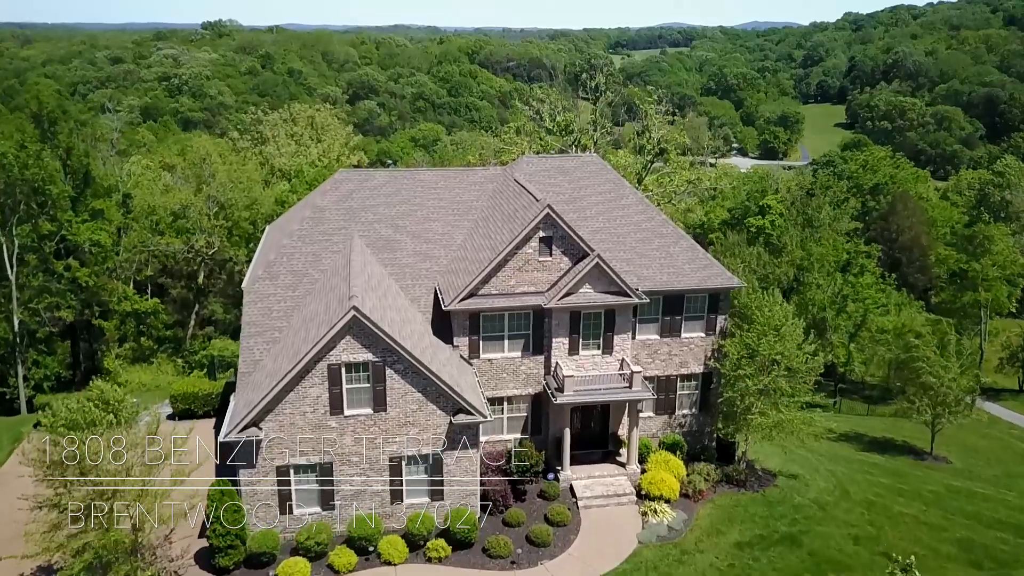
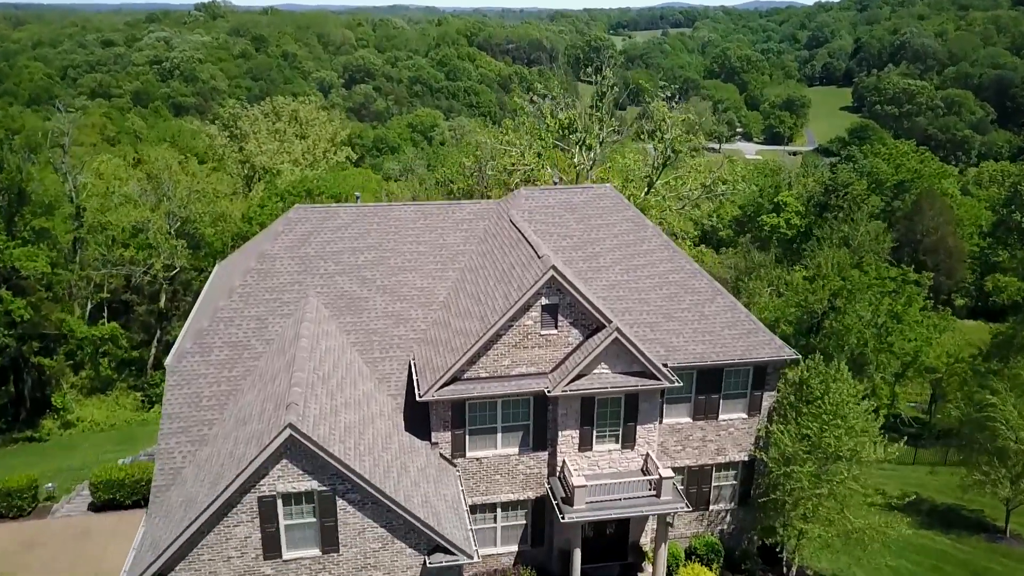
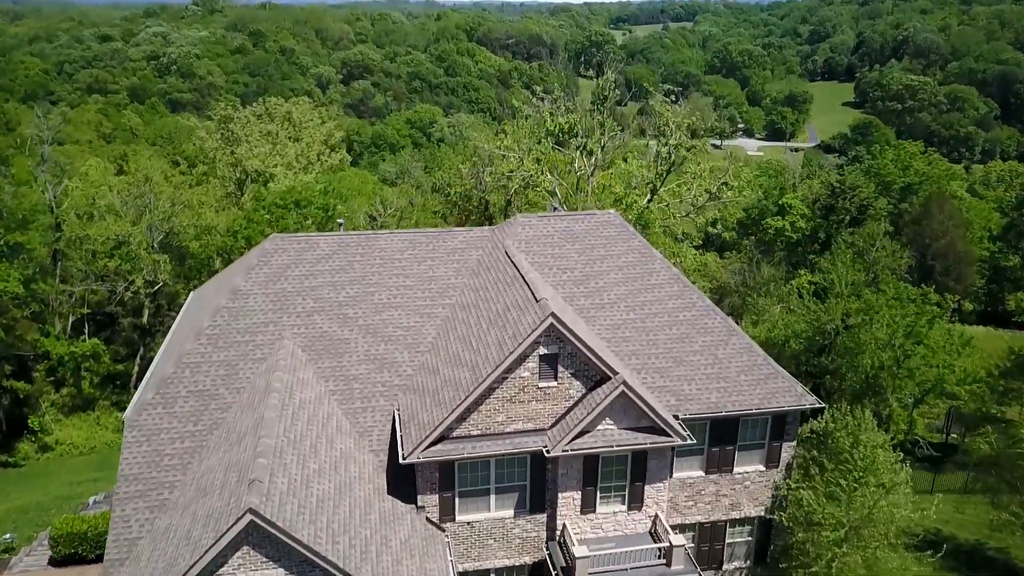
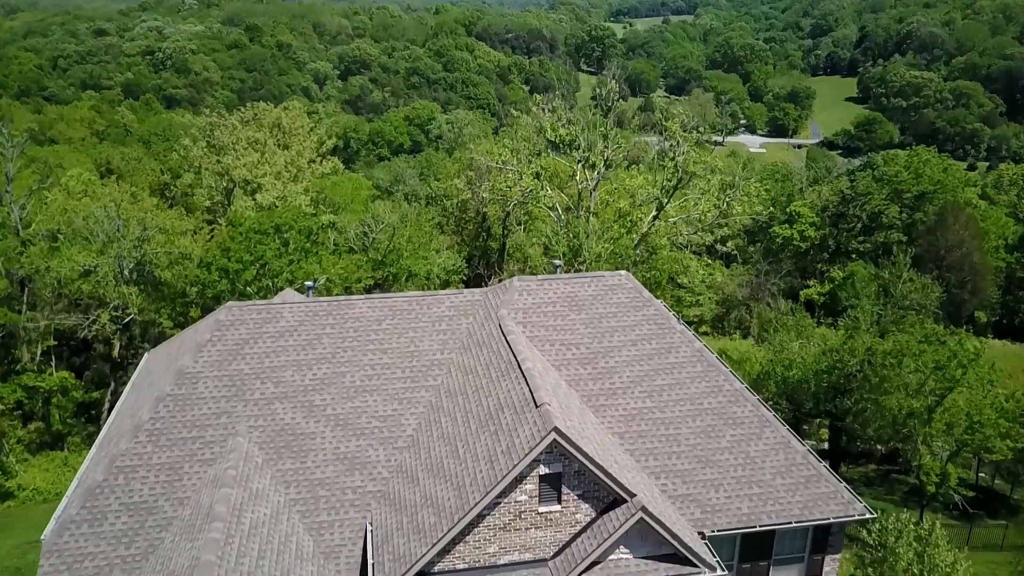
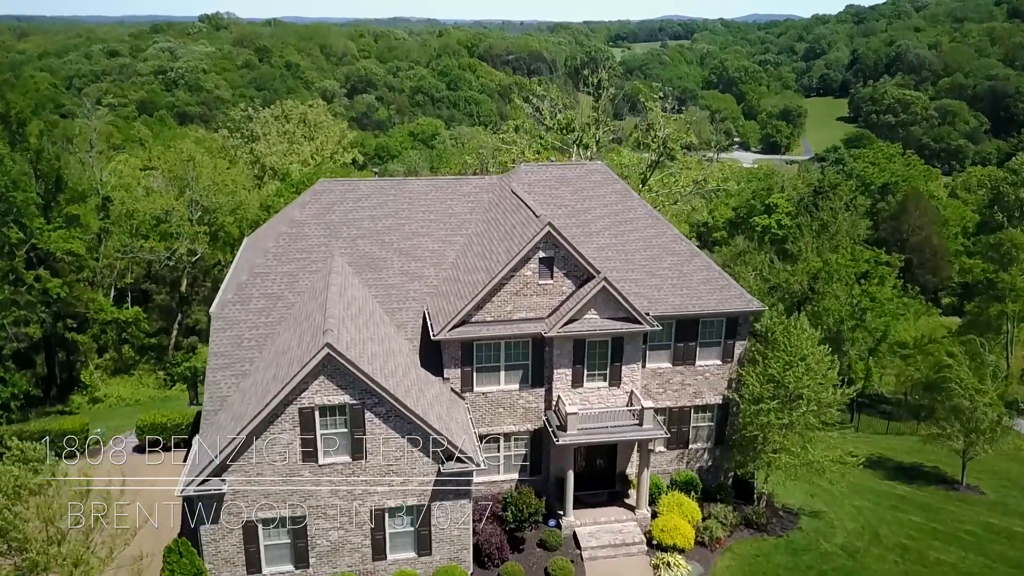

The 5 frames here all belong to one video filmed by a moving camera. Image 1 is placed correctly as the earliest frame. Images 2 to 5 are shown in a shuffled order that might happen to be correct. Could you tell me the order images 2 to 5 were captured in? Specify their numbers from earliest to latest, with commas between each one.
5, 2, 3, 4
